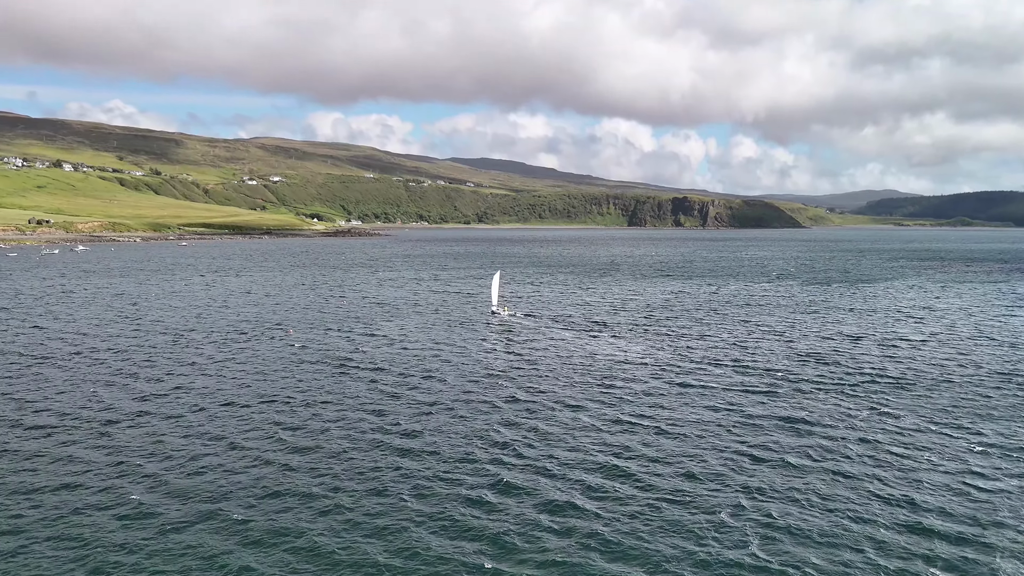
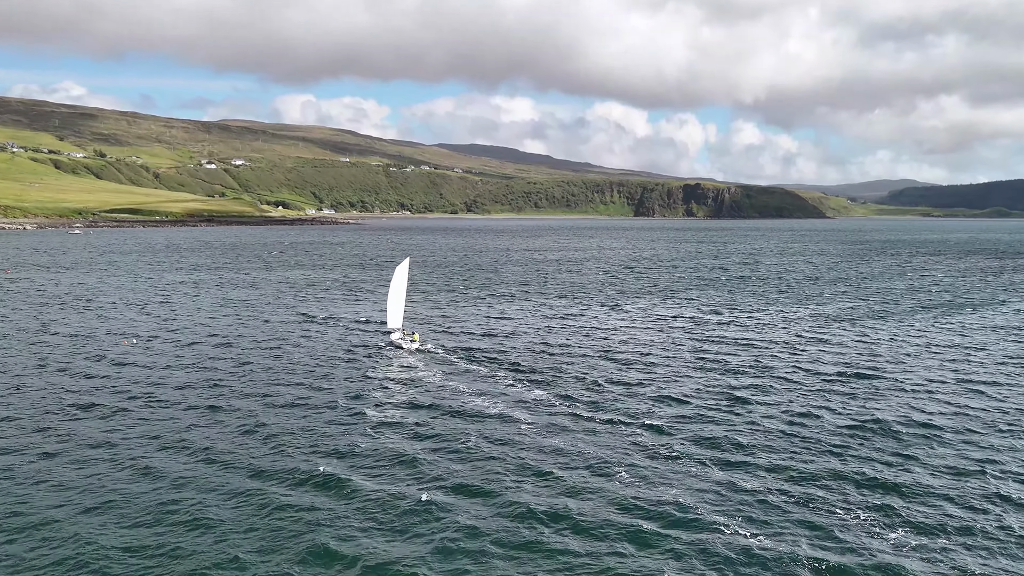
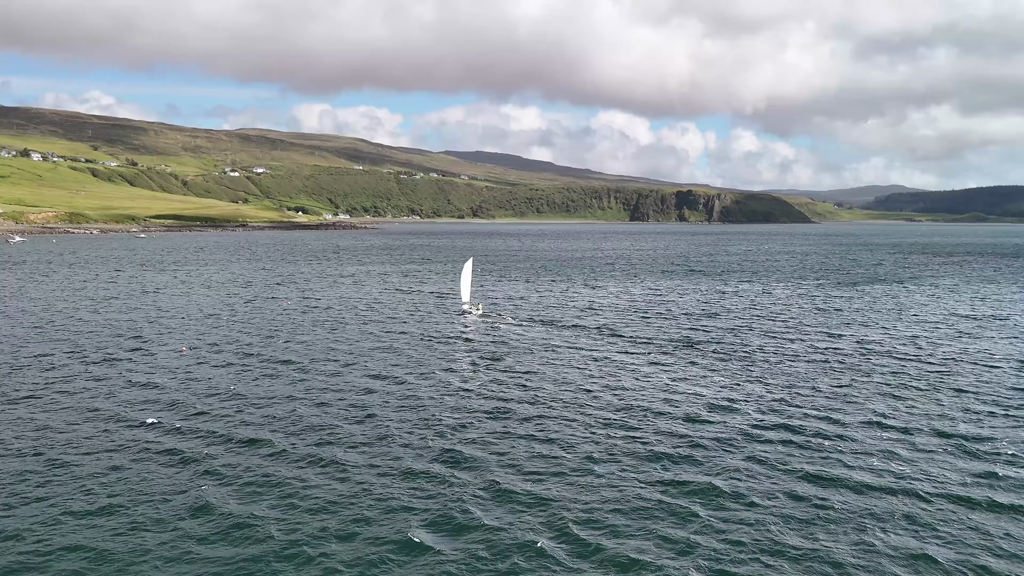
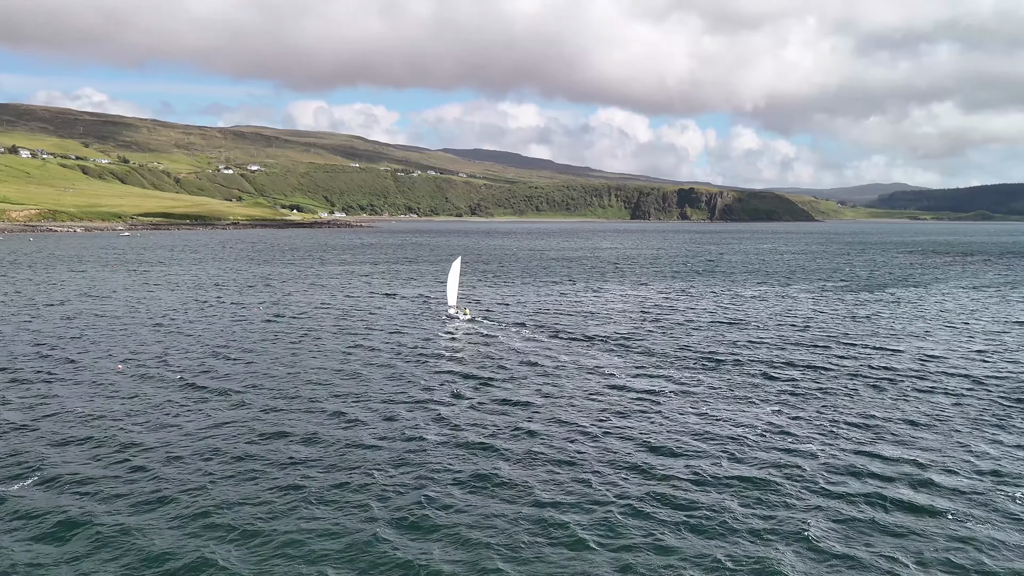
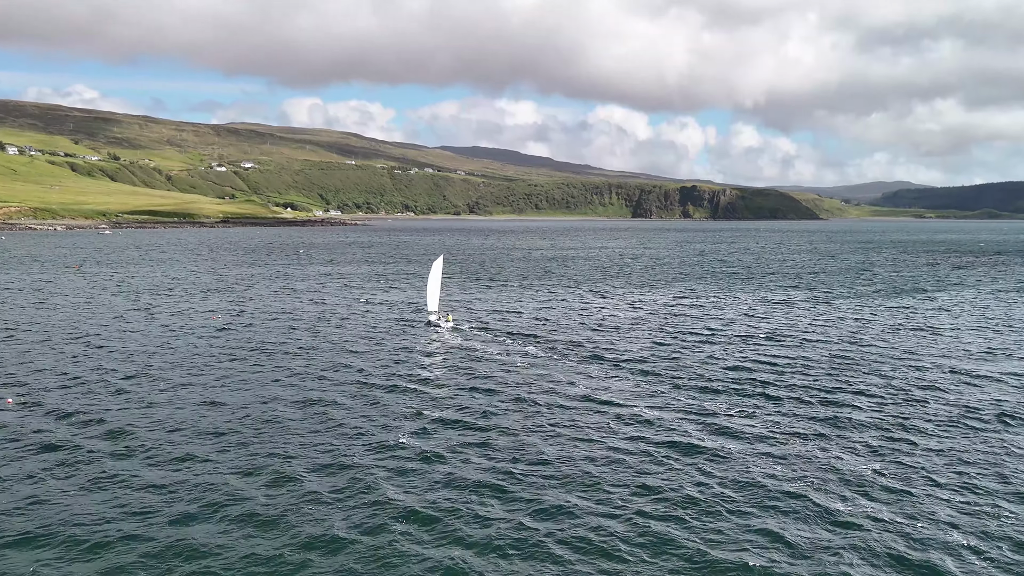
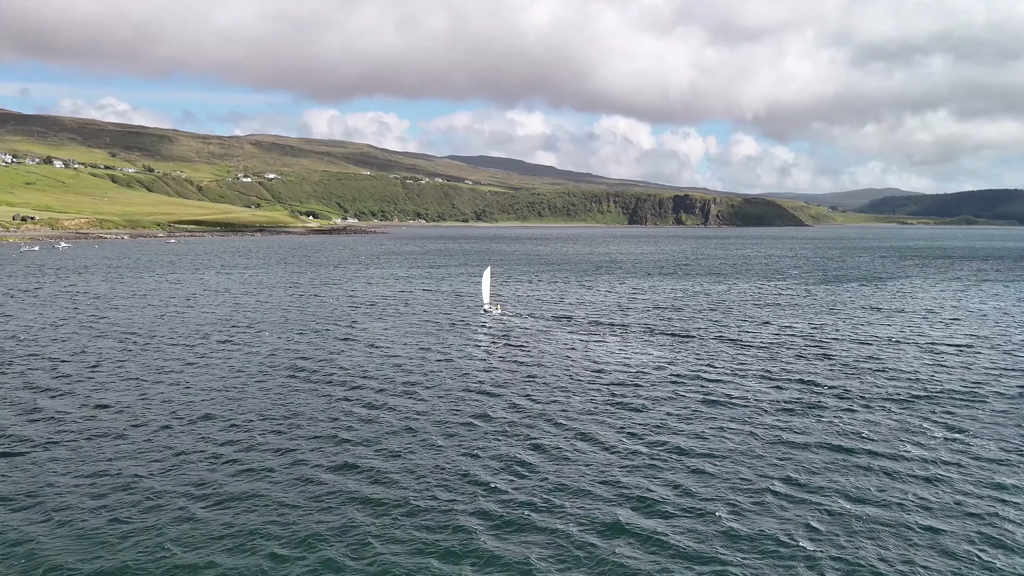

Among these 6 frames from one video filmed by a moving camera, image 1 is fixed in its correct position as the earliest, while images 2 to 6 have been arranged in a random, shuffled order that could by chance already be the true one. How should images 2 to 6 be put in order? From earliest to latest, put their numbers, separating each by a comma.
6, 3, 4, 5, 2
